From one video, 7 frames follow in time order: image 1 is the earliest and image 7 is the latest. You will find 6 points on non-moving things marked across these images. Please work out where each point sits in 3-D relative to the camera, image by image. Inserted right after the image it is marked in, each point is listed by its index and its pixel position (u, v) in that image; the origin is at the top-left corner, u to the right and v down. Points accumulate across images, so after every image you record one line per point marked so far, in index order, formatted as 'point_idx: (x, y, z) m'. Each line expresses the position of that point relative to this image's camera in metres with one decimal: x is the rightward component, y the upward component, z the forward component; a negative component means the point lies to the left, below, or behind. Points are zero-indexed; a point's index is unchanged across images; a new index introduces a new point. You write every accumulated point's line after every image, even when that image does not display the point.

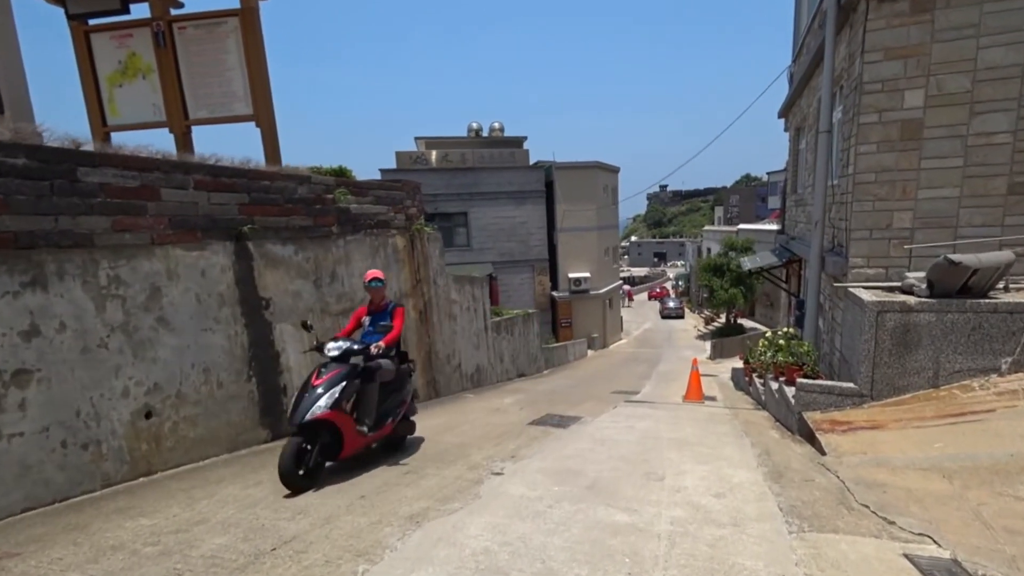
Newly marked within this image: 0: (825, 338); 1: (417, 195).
0: (+4.2, -0.7, +7.0) m
1: (-1.4, +1.4, +7.9) m
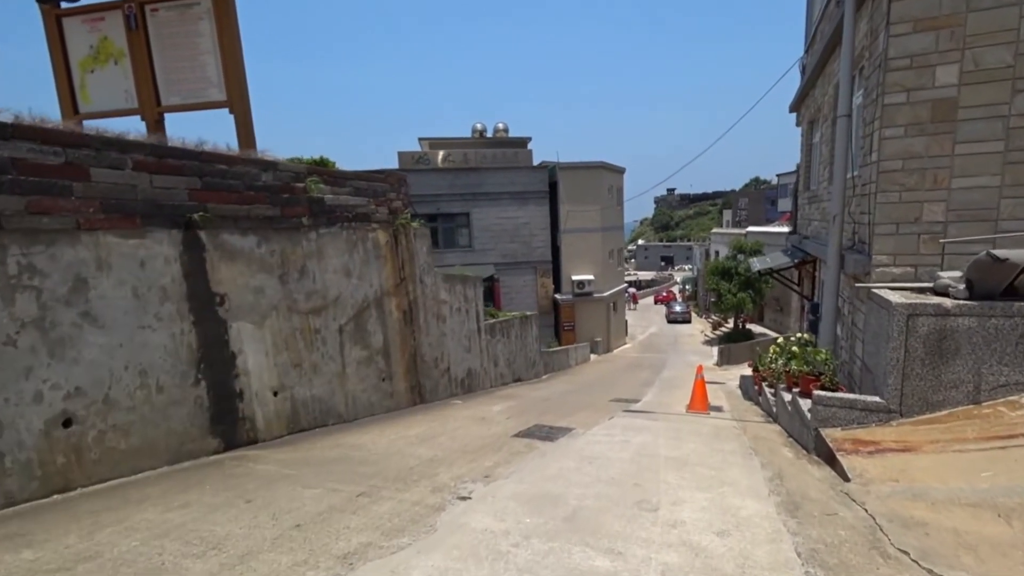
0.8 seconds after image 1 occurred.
0: (+4.1, -0.7, +6.4) m
1: (-1.6, +1.5, +7.4) m
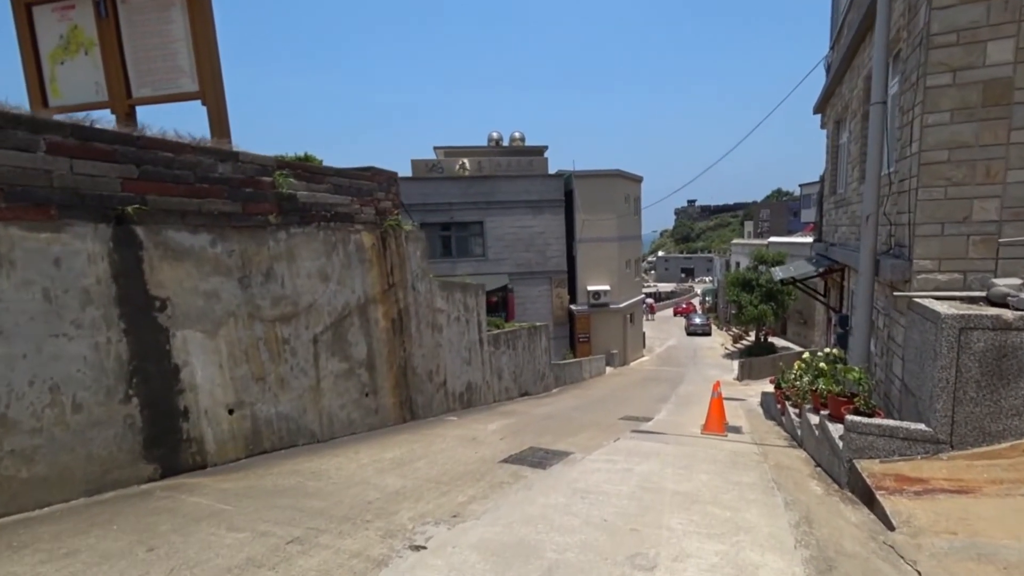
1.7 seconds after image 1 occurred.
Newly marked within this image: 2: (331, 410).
0: (+4.0, -0.8, +5.6) m
1: (-1.6, +1.4, +6.9) m
2: (-2.0, -1.3, +5.7) m
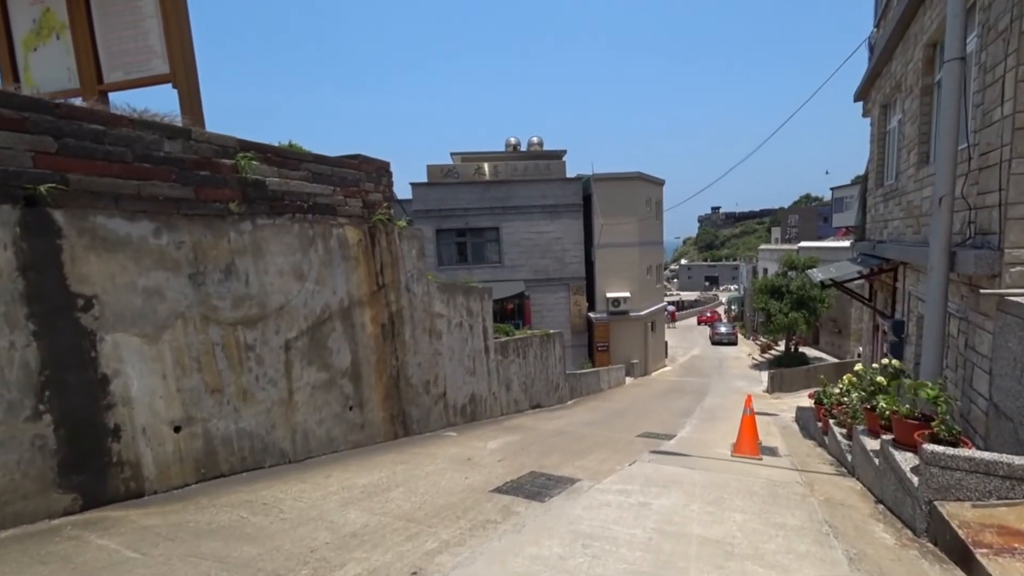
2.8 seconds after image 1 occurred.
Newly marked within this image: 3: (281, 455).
0: (+4.0, -0.8, +4.7) m
1: (-1.5, +1.3, +6.3) m
2: (-2.0, -1.3, +5.0) m
3: (-2.1, -1.5, +4.7) m
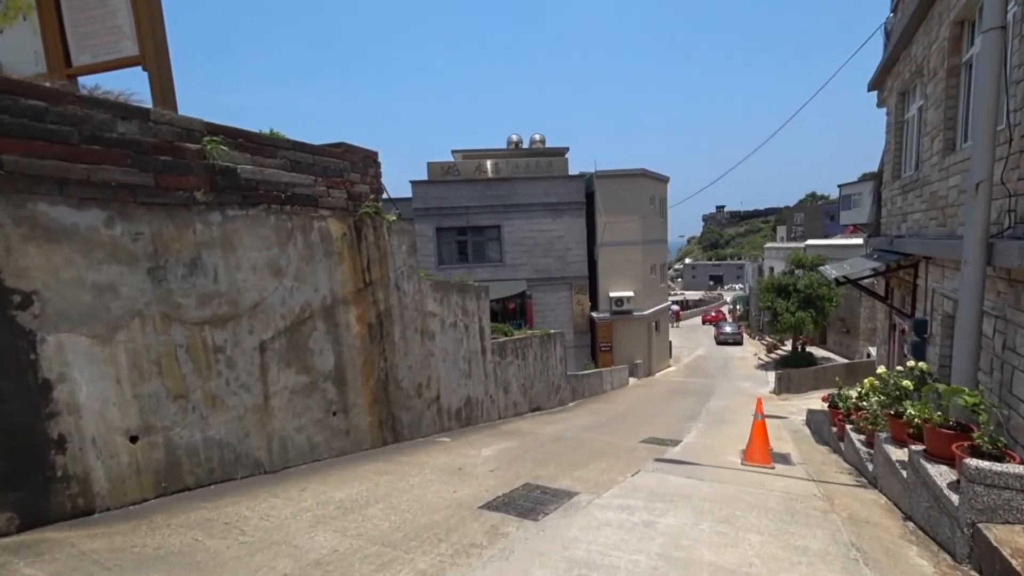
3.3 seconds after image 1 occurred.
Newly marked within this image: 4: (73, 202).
0: (+3.9, -0.8, +4.3) m
1: (-1.6, +1.4, +5.9) m
2: (-2.1, -1.3, +4.7) m
3: (-2.2, -1.5, +4.4) m
4: (-2.7, +0.5, +3.2) m
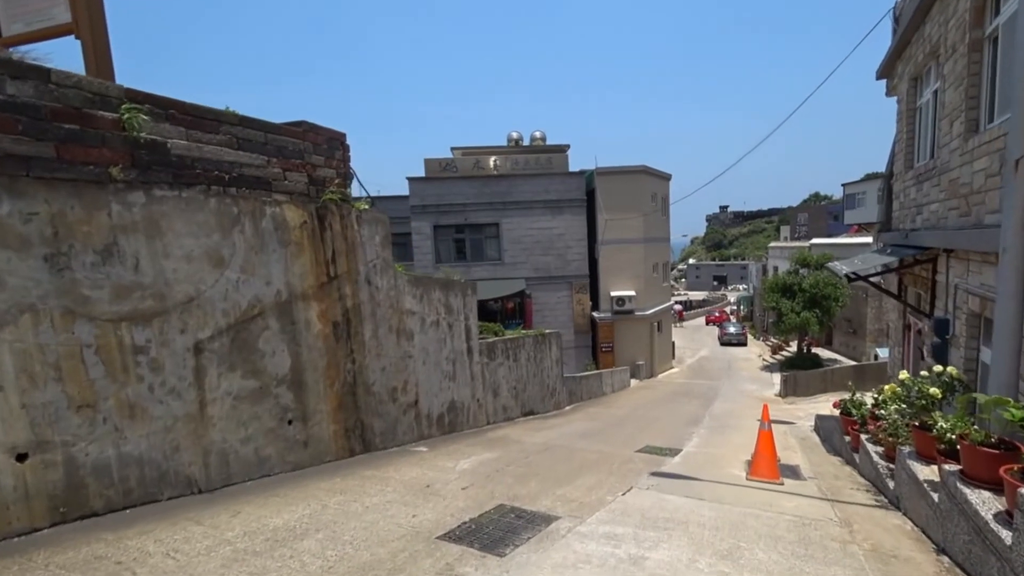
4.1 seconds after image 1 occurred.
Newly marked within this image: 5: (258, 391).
0: (+3.7, -0.7, +3.7) m
1: (-1.8, +1.4, +5.3) m
2: (-2.3, -1.2, +4.1) m
3: (-2.4, -1.4, +3.8) m
4: (-2.9, +0.6, +2.7) m
5: (-2.2, -0.9, +4.4) m
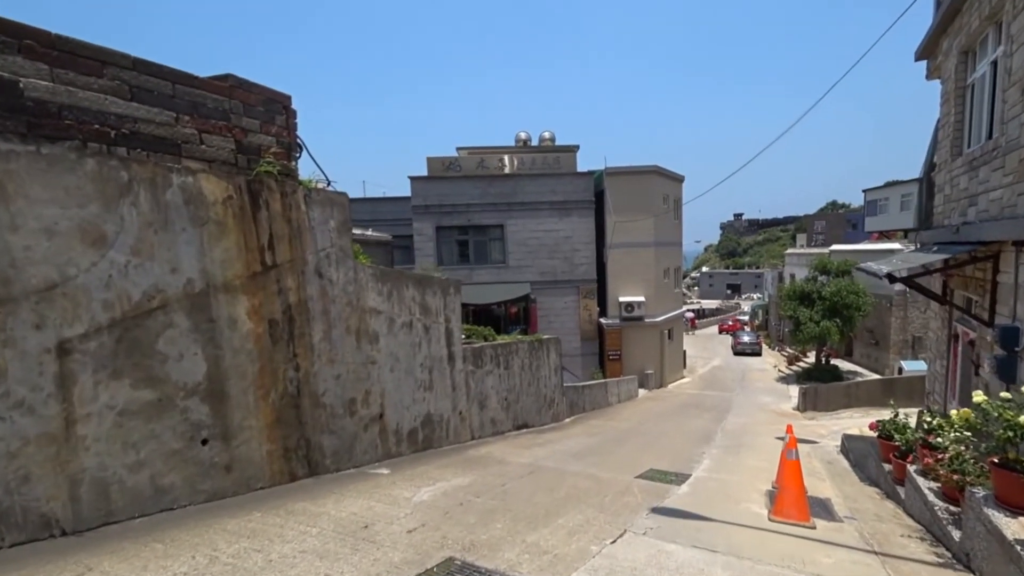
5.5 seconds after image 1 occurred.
0: (+3.4, -0.7, +2.7) m
1: (-2.0, +1.5, +4.5) m
2: (-2.5, -1.2, +3.2) m
3: (-2.7, -1.3, +3.0) m
4: (-3.2, +0.7, +1.8) m
5: (-2.4, -0.8, +3.5) m
